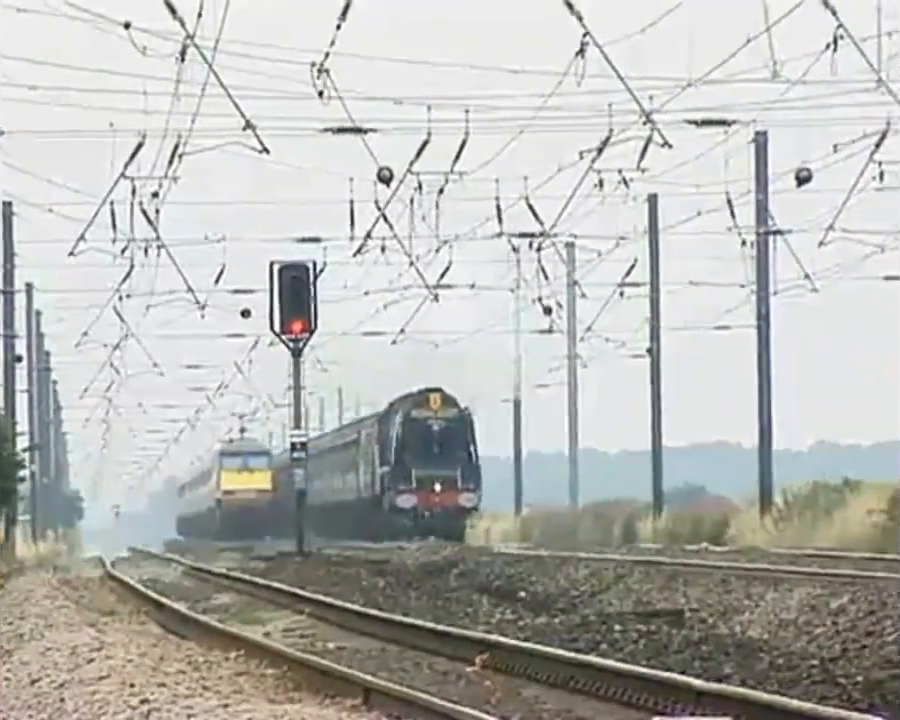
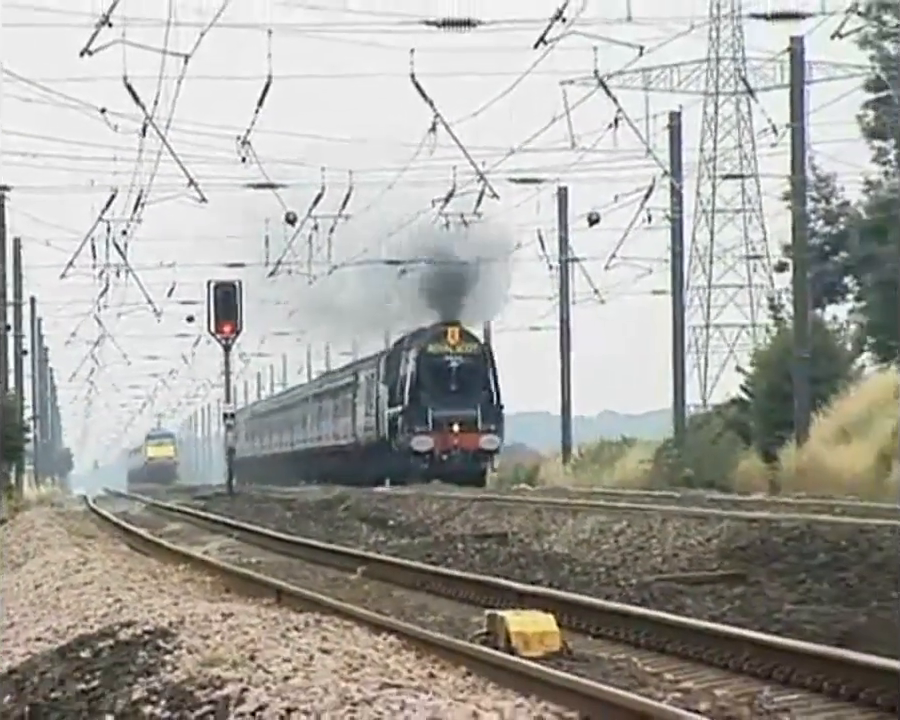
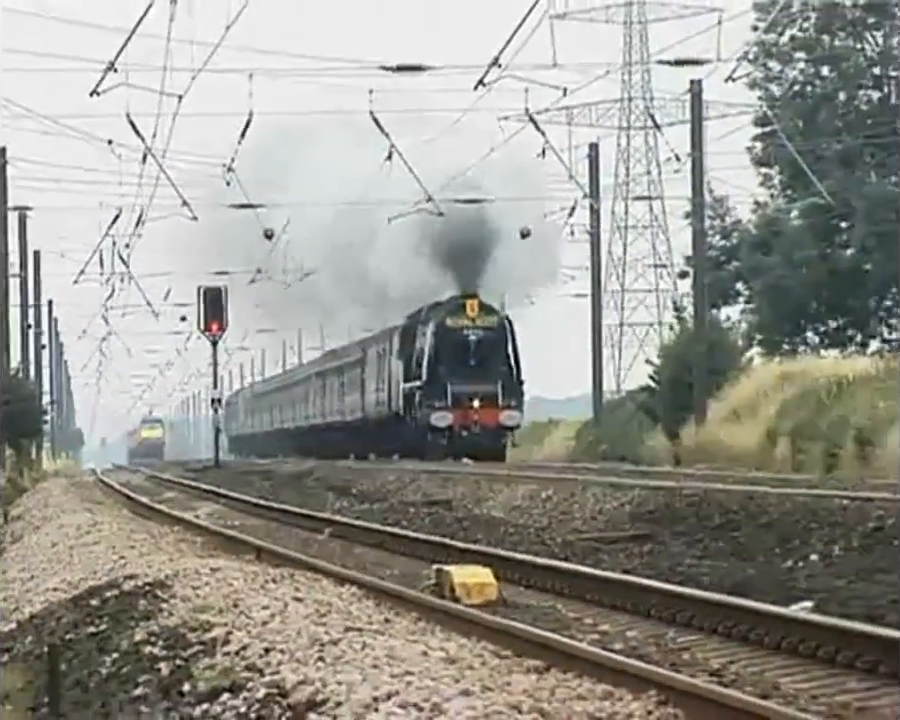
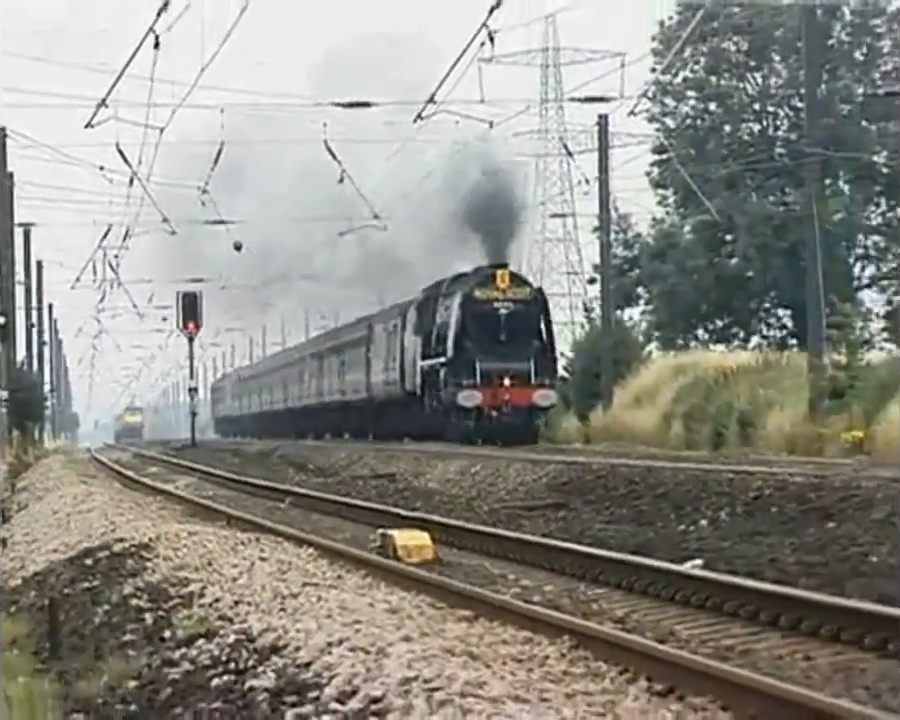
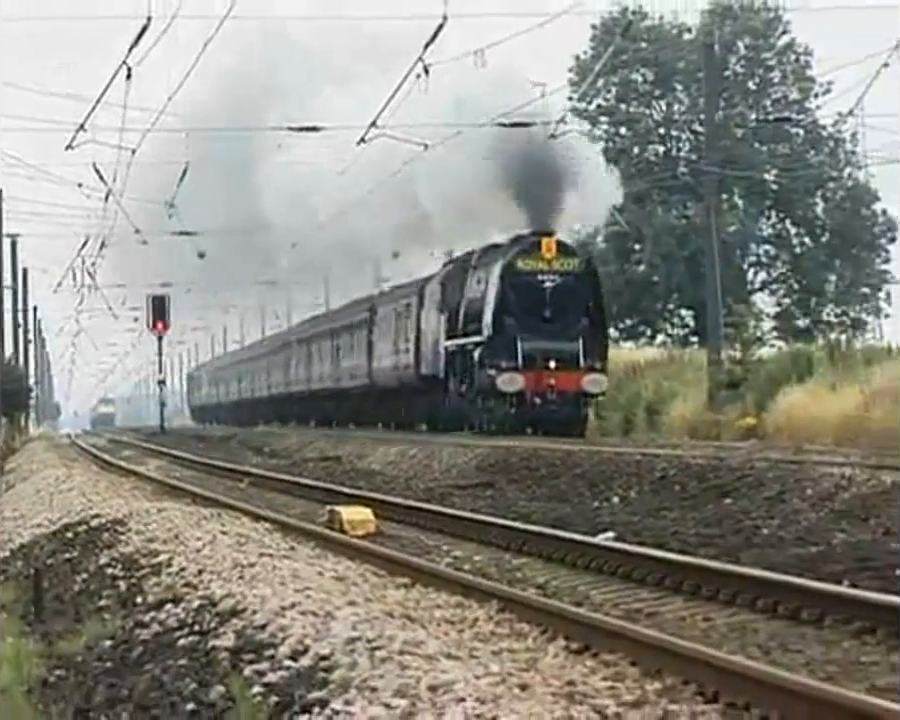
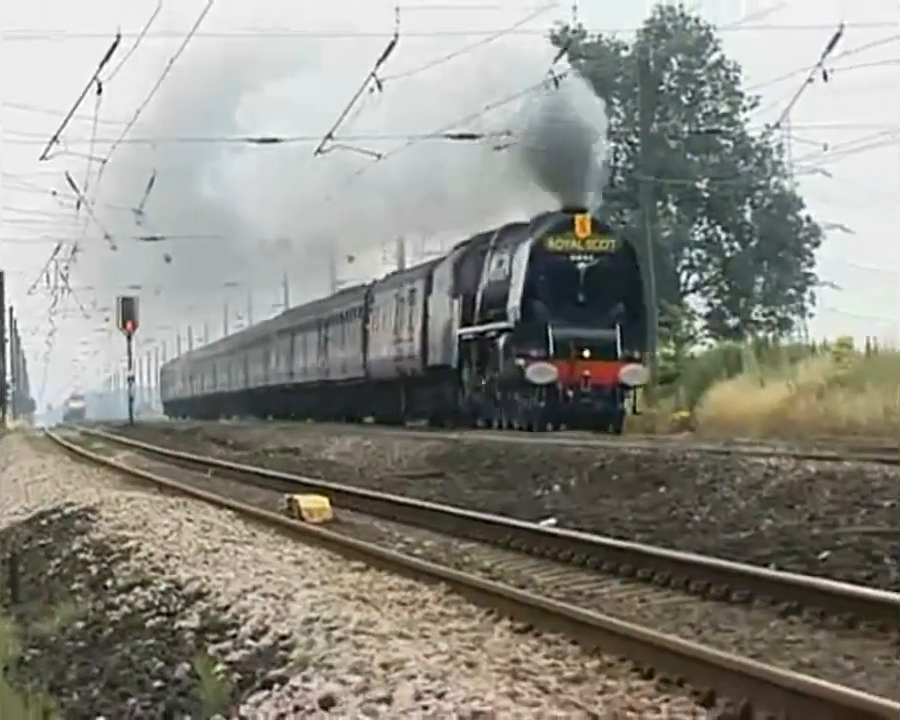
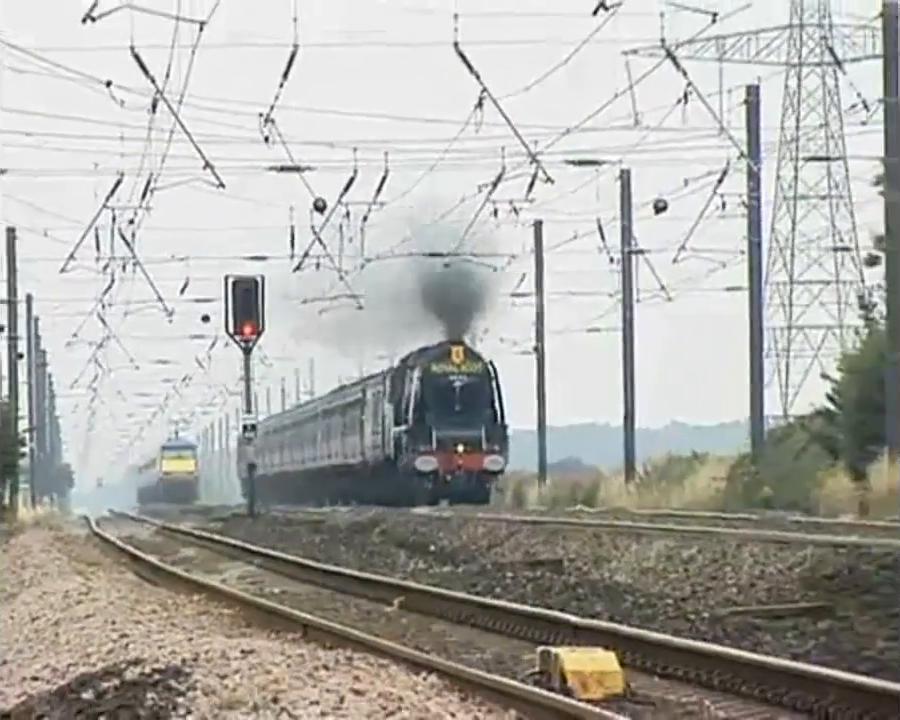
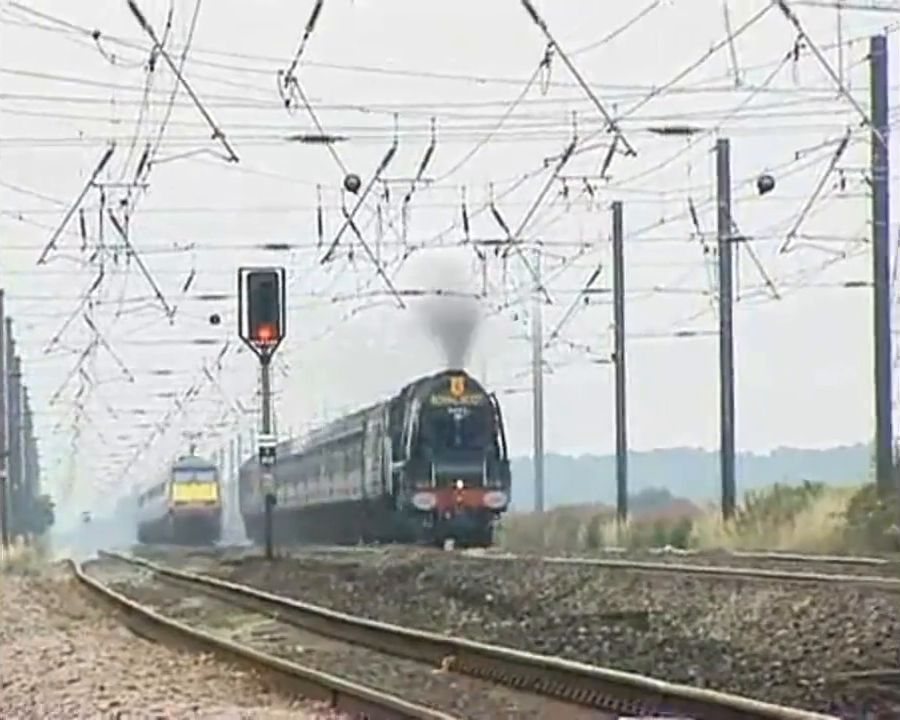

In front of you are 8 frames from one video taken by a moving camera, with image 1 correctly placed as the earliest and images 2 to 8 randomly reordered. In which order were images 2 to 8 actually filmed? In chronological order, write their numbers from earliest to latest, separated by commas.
8, 7, 2, 3, 4, 5, 6
